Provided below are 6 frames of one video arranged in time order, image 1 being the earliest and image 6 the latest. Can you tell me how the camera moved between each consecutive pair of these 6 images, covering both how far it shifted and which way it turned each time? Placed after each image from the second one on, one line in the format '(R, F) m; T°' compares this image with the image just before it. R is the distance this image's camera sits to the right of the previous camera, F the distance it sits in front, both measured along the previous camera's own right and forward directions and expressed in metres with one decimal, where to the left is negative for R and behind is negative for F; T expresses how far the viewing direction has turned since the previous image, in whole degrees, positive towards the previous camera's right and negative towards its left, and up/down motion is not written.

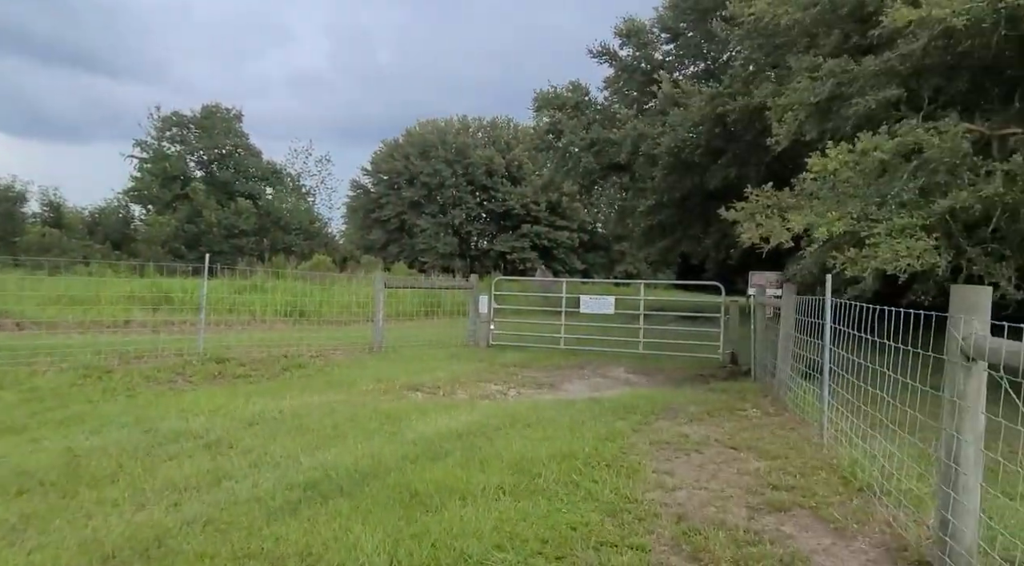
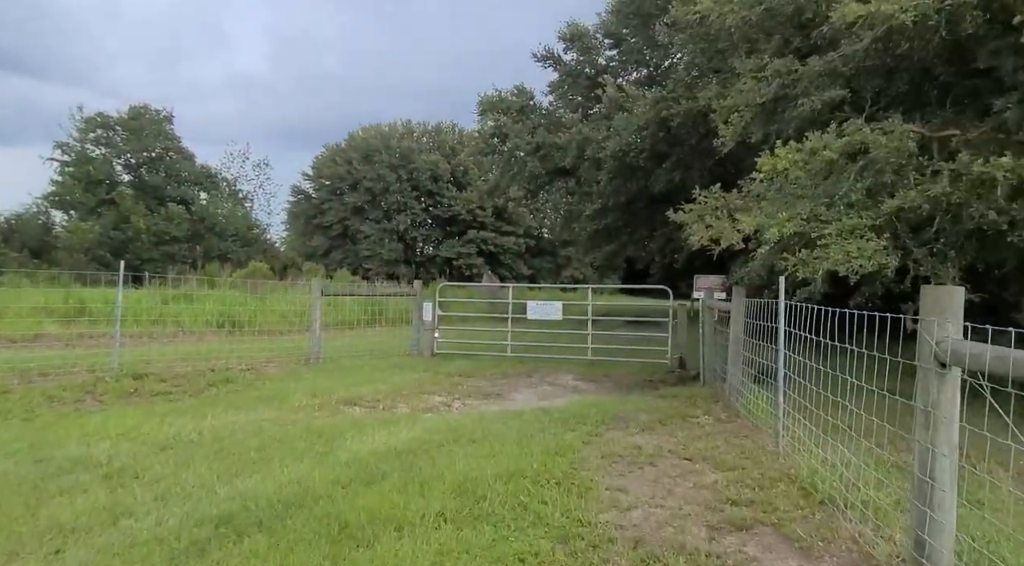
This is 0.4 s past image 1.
(0.0, +0.4) m; +4°
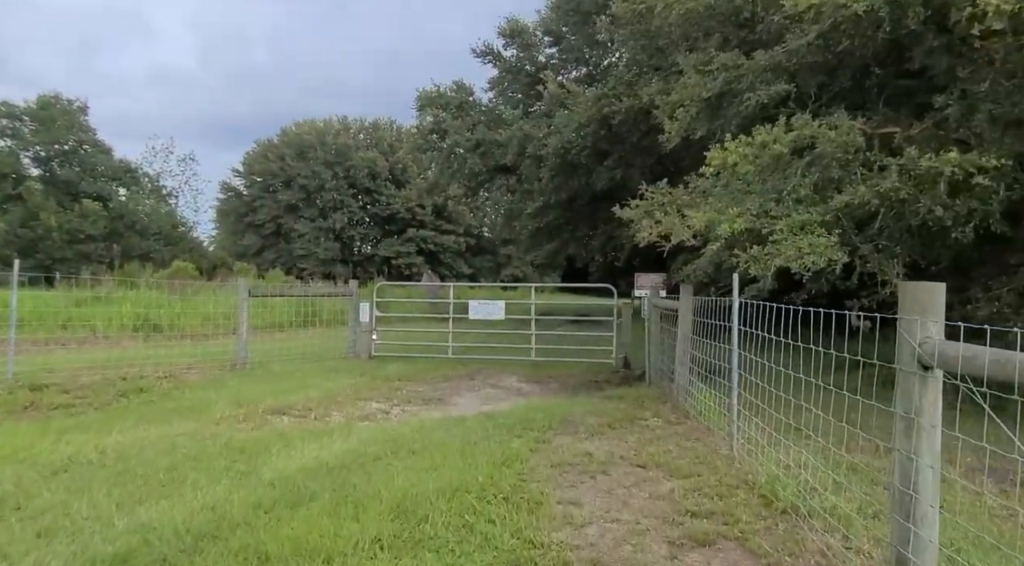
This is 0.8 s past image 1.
(0.0, +0.4) m; +4°
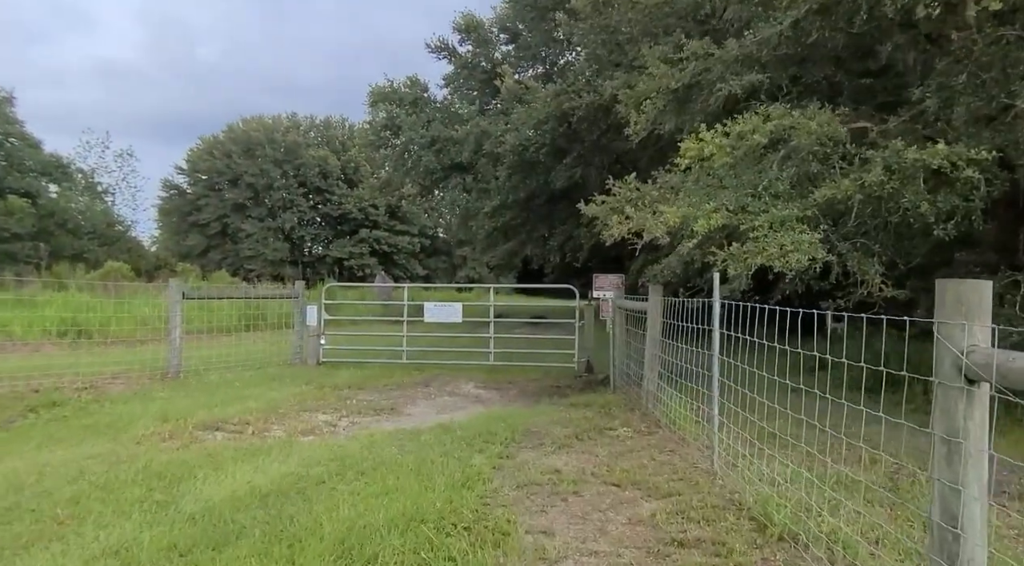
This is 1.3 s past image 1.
(0.0, +0.6) m; +3°
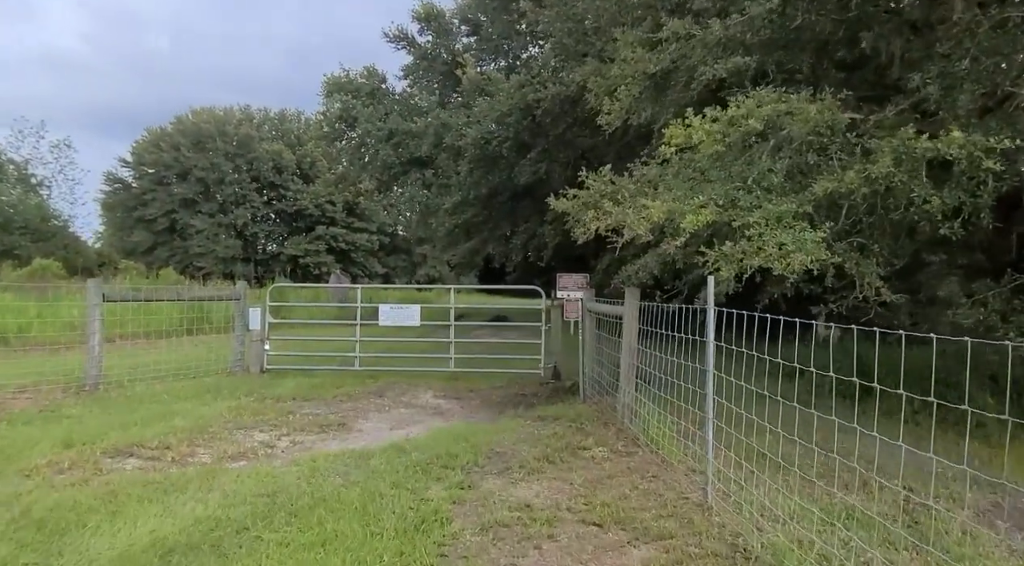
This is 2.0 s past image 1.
(0.0, +0.8) m; +3°
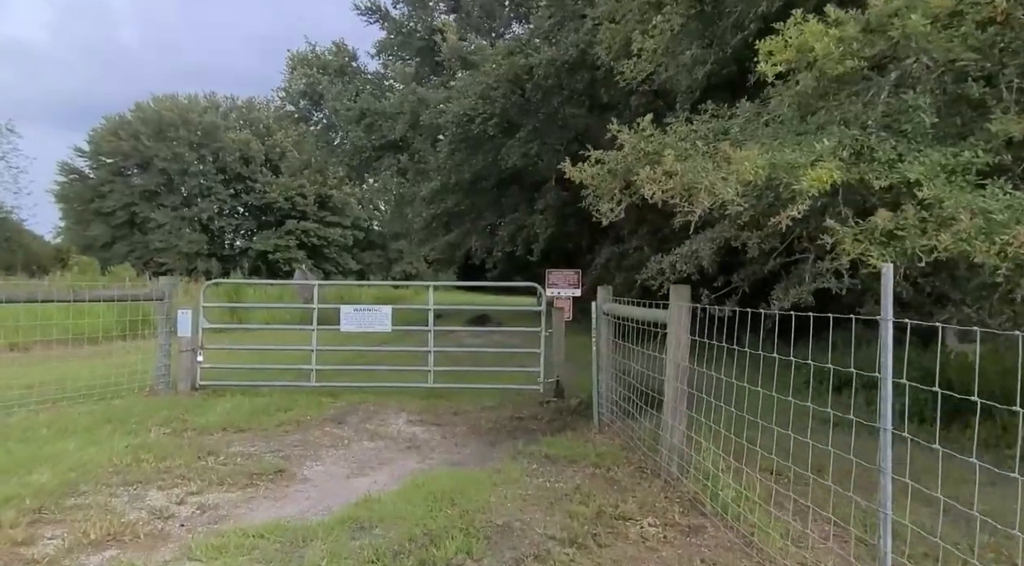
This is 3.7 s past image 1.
(-0.2, +2.1) m; +2°
